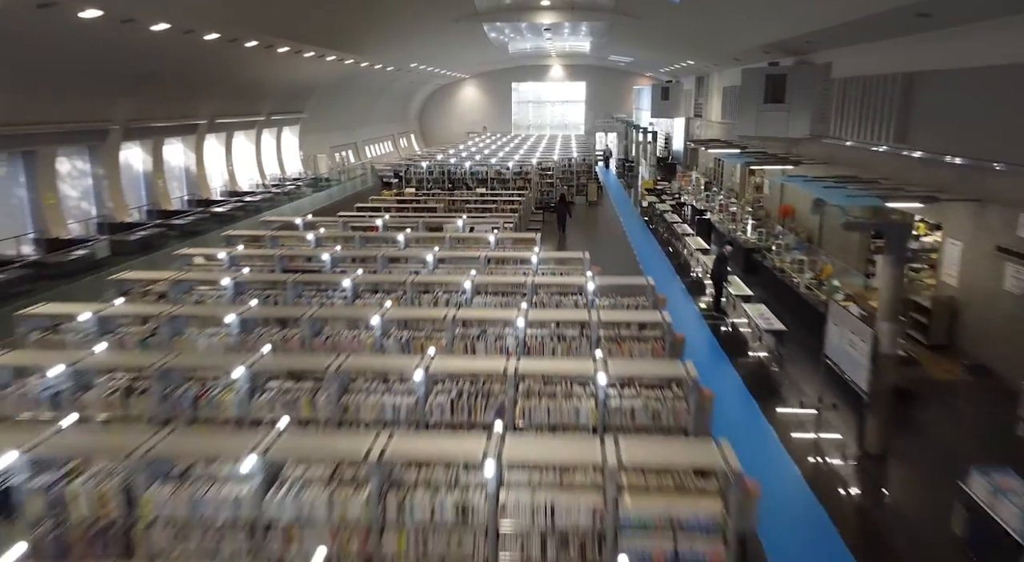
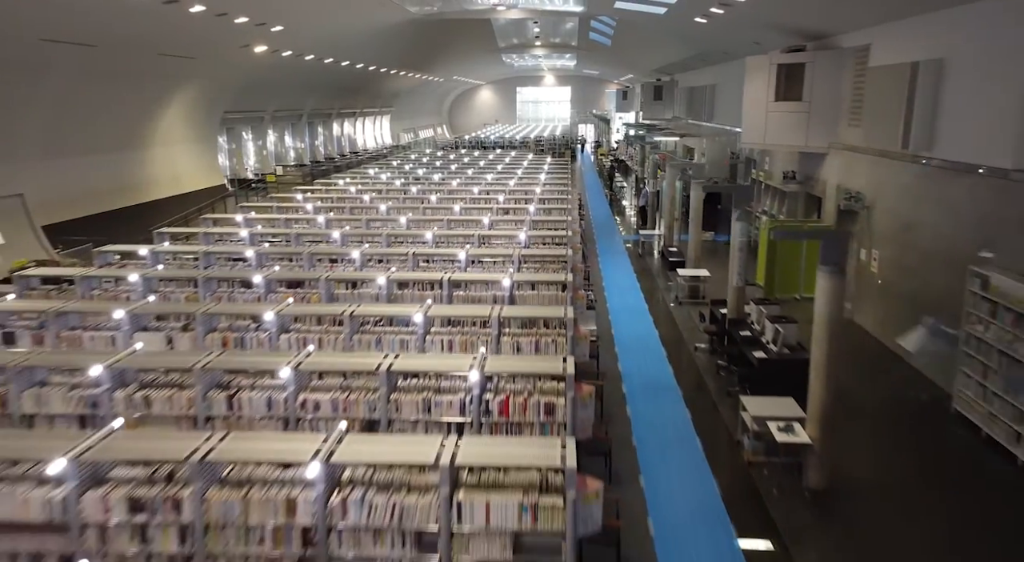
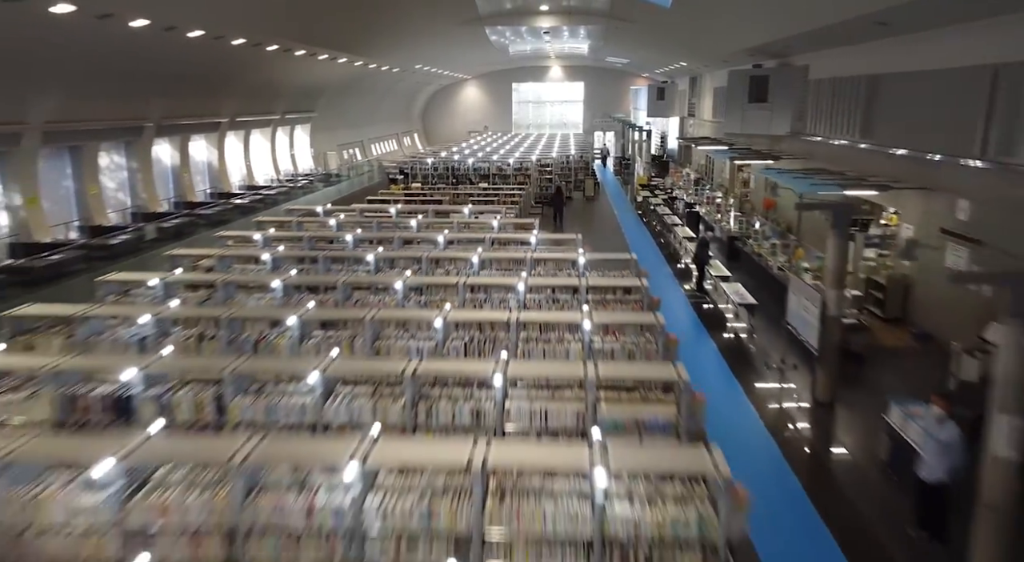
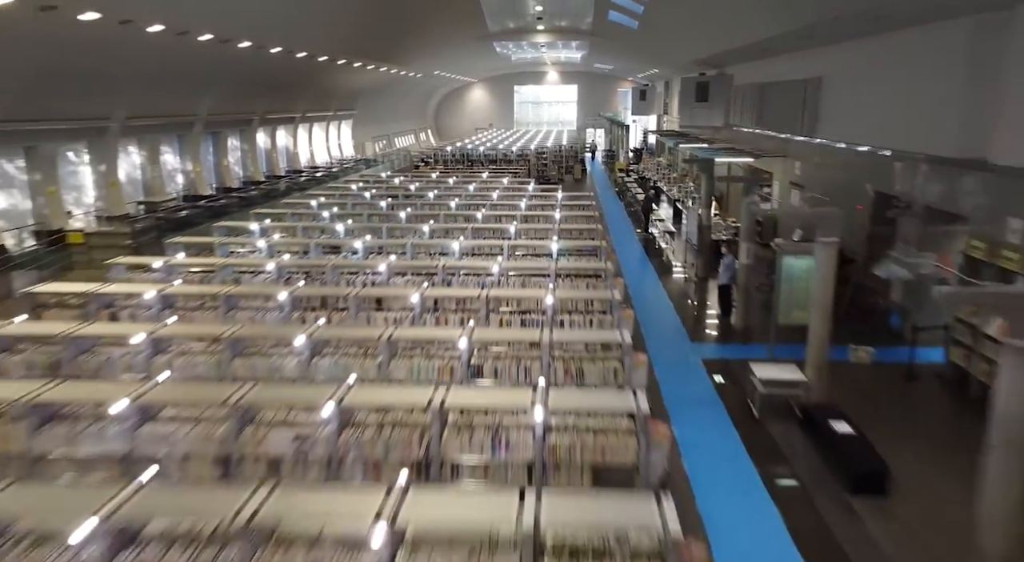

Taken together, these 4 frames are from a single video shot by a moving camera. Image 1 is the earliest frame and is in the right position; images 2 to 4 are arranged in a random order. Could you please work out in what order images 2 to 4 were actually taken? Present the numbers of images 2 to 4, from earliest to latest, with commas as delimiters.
3, 4, 2
